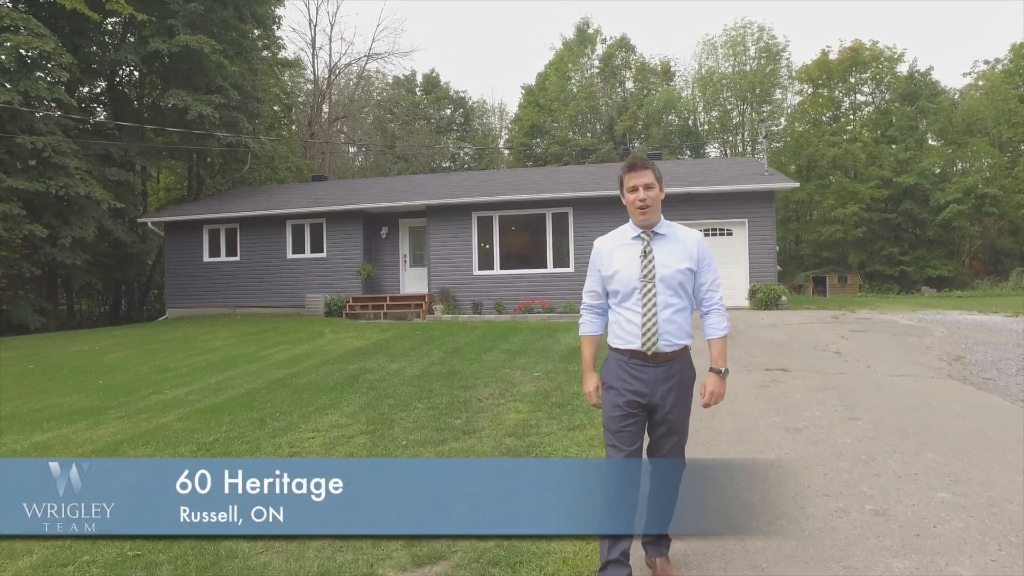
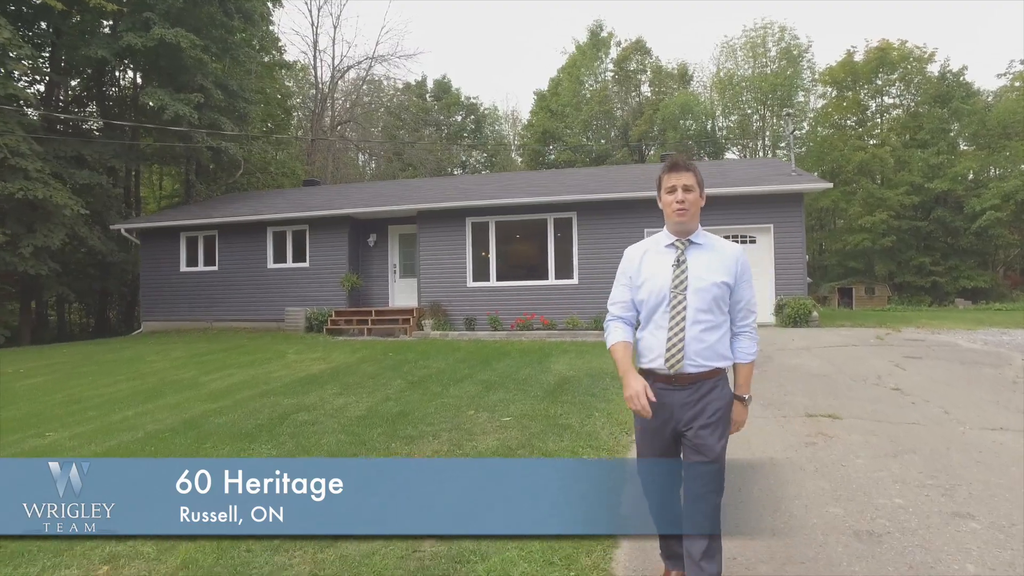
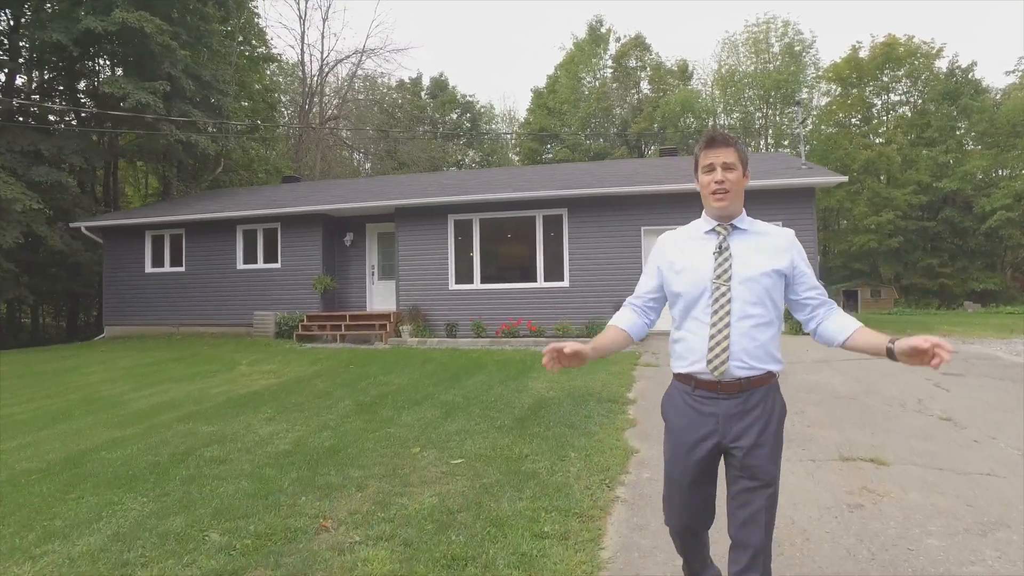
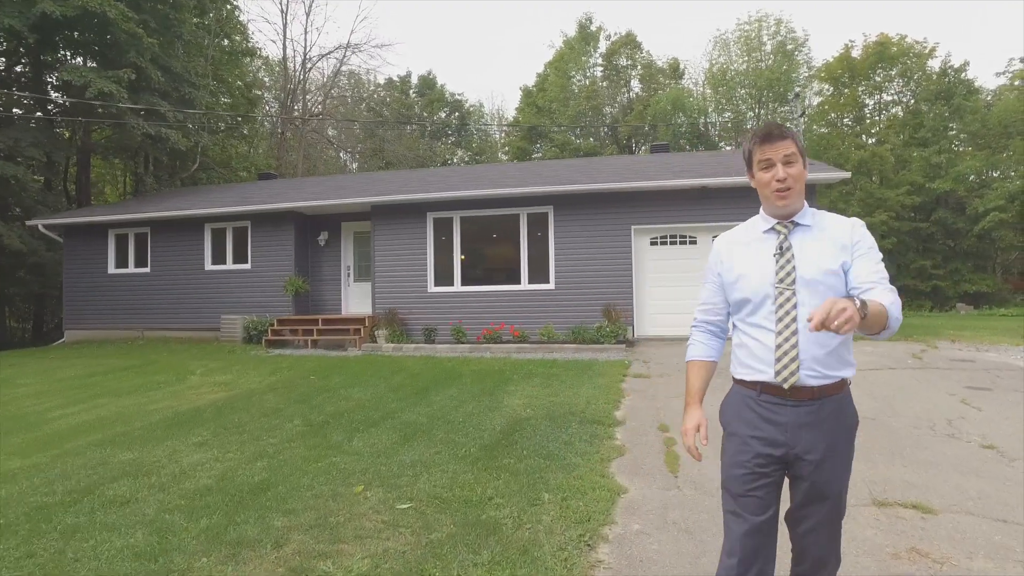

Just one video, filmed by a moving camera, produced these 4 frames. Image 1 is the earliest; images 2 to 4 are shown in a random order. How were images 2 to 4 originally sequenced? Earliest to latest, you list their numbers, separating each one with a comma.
2, 3, 4
